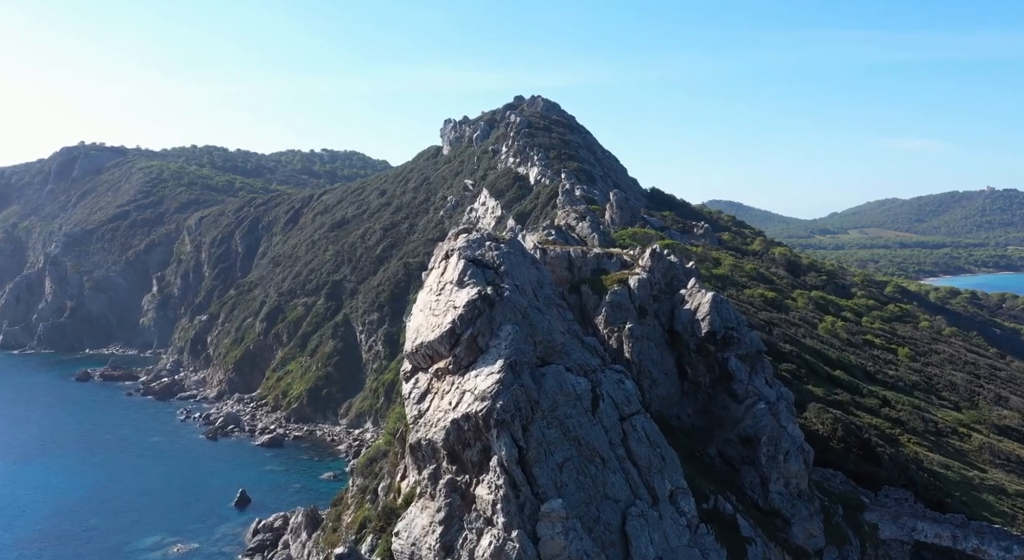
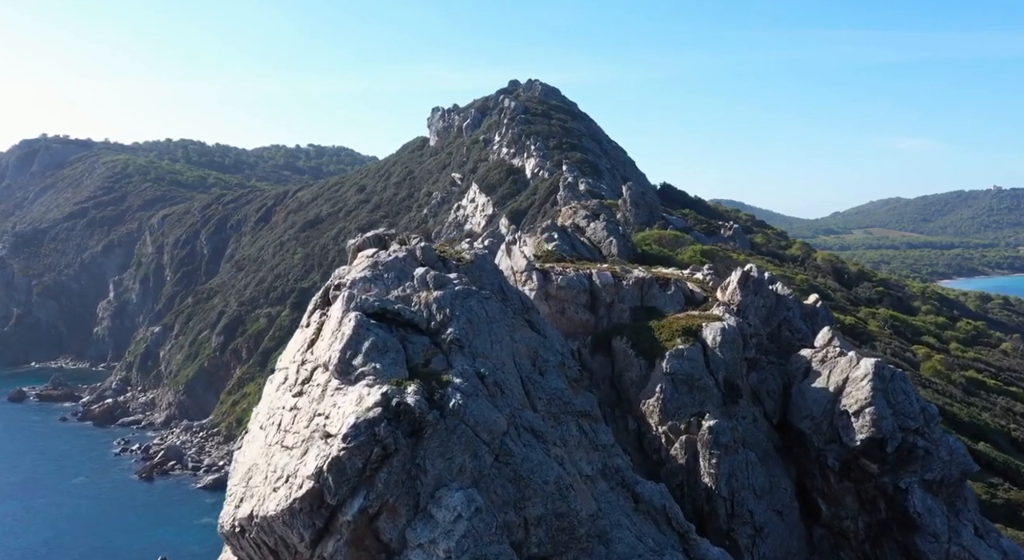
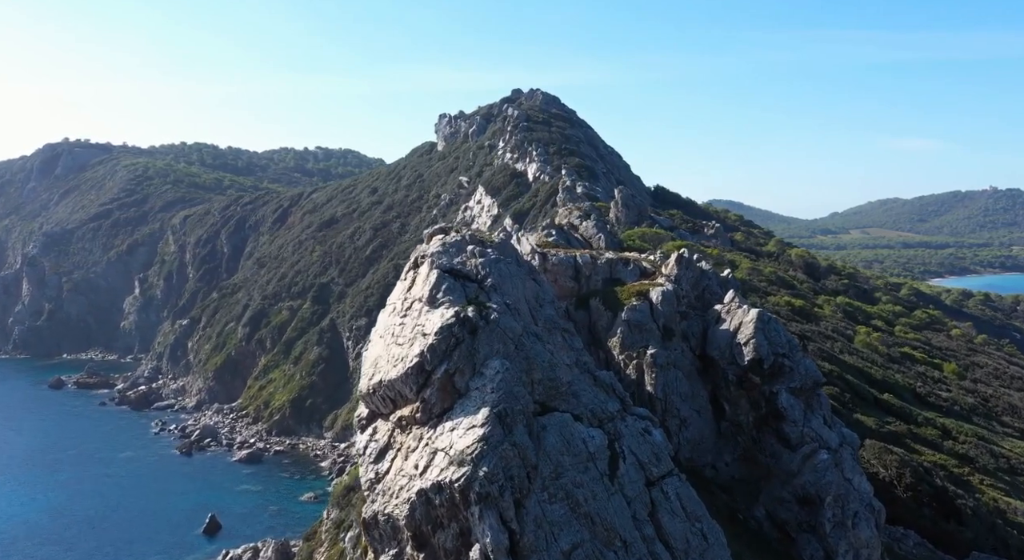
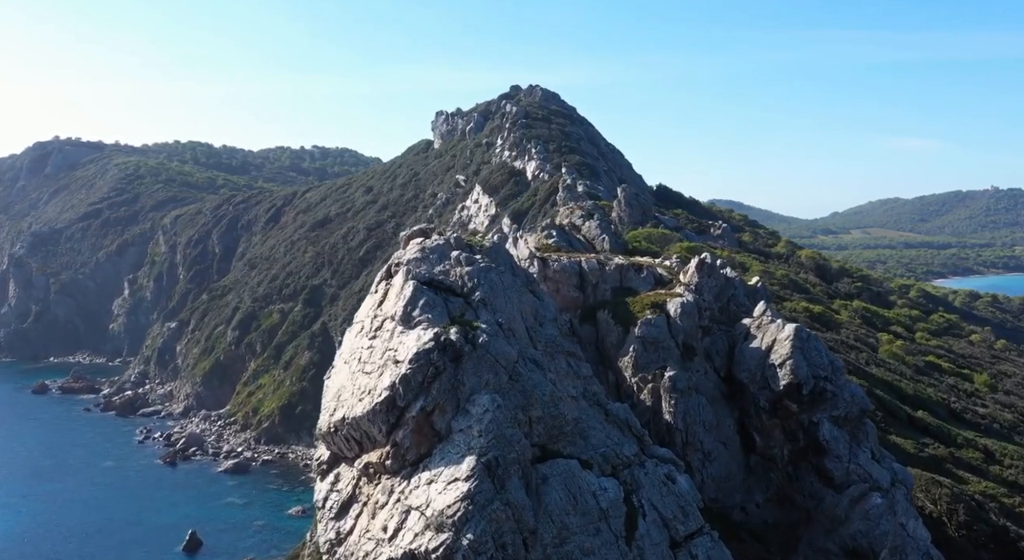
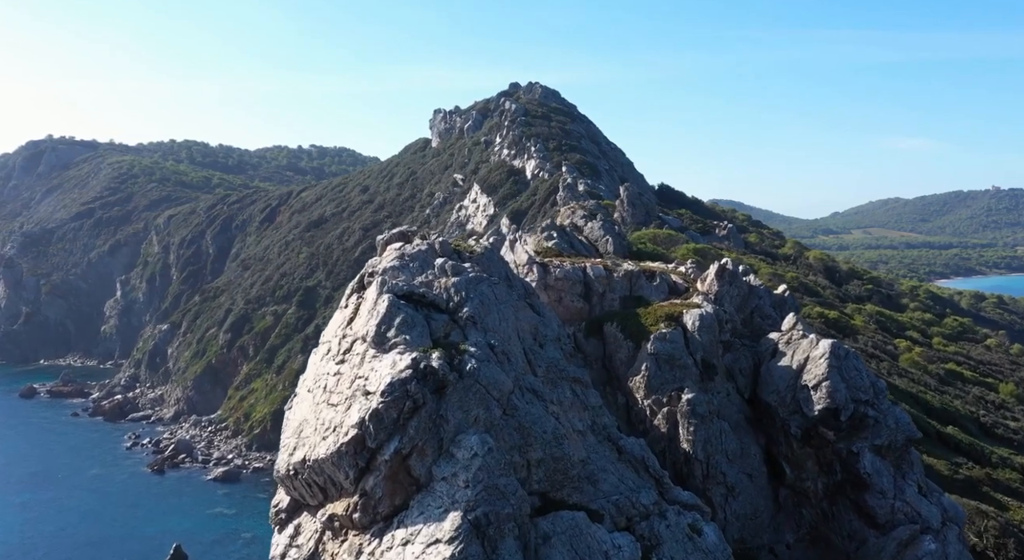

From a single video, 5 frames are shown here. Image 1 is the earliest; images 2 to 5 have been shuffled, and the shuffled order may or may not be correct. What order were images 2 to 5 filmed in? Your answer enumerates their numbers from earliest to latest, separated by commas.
3, 4, 5, 2
